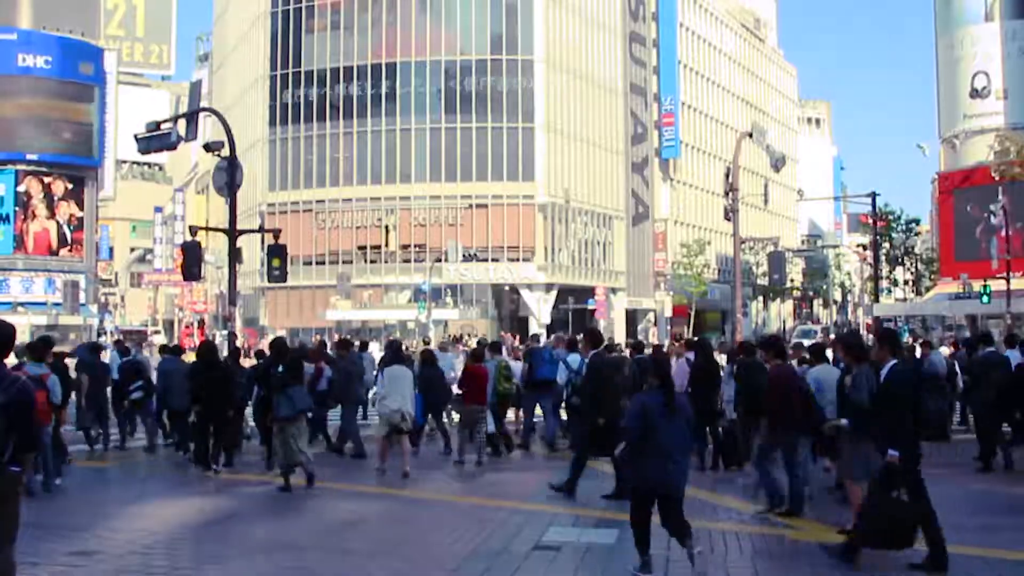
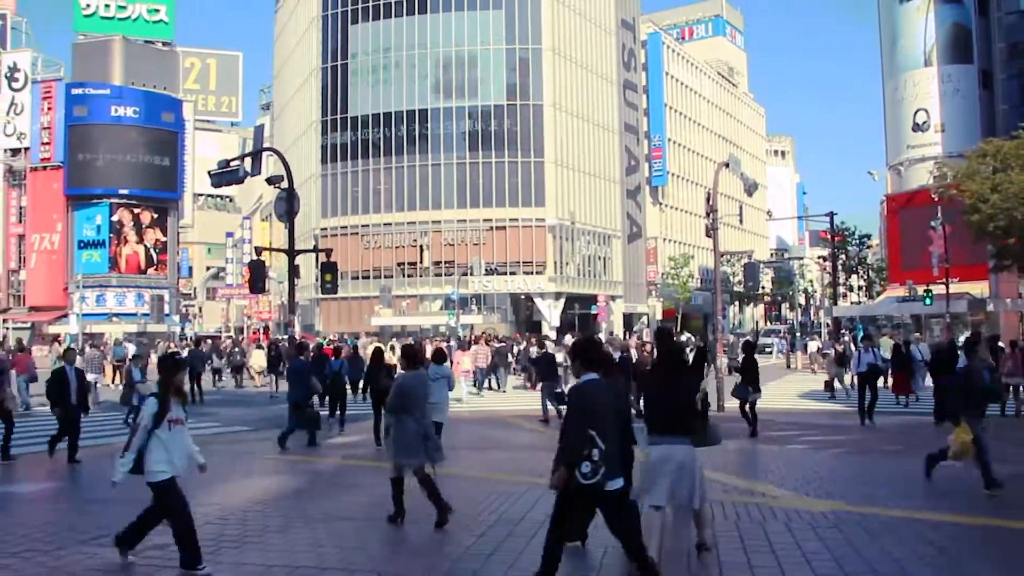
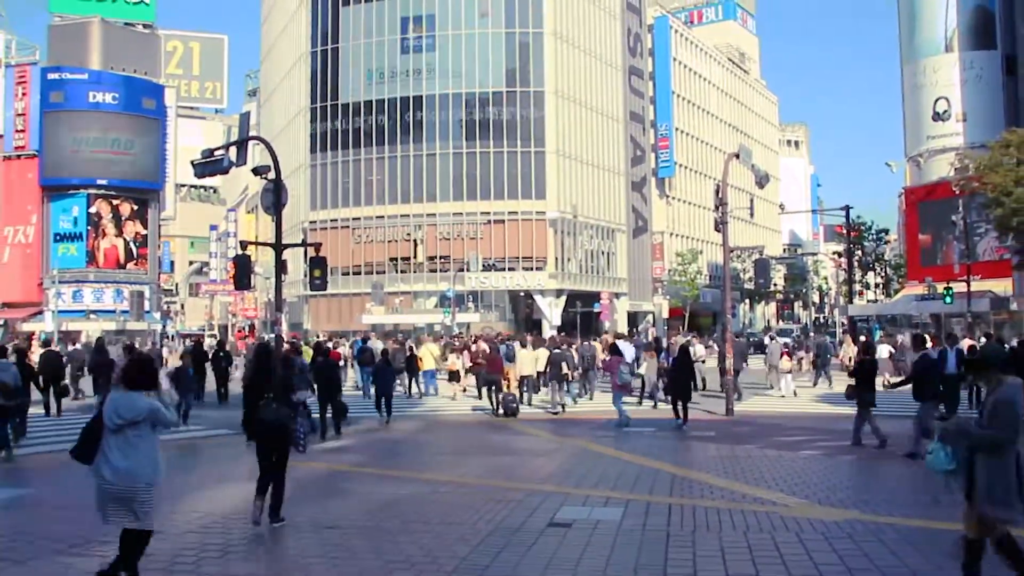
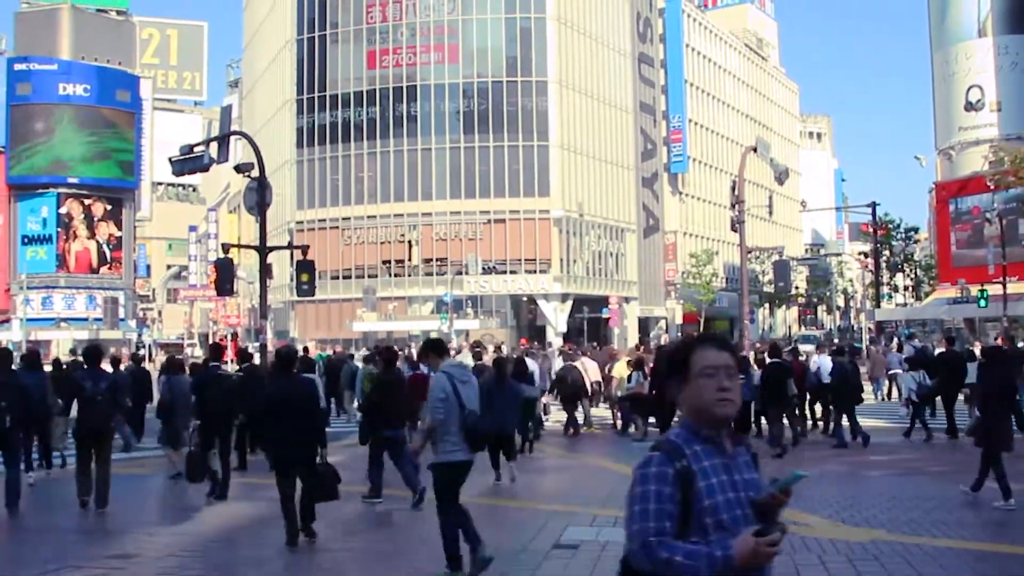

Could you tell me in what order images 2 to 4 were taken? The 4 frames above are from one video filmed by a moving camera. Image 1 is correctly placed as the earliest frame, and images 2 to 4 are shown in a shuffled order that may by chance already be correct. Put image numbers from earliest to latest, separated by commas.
4, 3, 2
